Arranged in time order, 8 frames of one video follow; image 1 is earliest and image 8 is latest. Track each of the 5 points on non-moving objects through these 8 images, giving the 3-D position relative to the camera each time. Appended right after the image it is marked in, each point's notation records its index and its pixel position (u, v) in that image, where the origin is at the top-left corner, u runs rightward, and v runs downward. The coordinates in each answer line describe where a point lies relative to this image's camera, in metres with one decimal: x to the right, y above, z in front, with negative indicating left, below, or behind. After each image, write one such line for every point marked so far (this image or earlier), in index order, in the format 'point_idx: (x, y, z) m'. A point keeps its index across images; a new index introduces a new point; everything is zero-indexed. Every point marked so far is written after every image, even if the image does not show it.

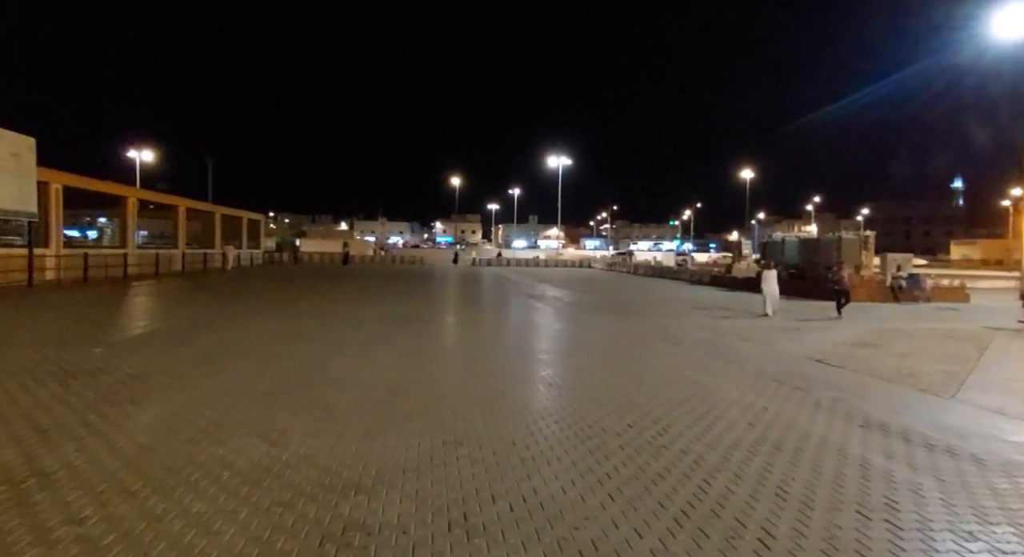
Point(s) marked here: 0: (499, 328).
0: (-0.4, -1.7, +18.2) m
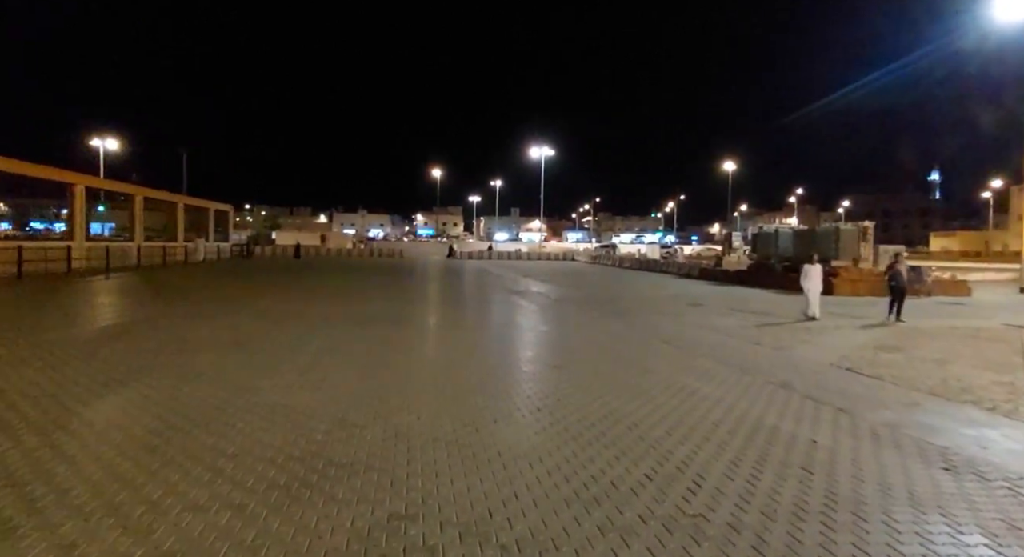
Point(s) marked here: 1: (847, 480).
0: (-1.0, -1.5, +16.8) m
1: (+2.7, -1.6, +4.1) m
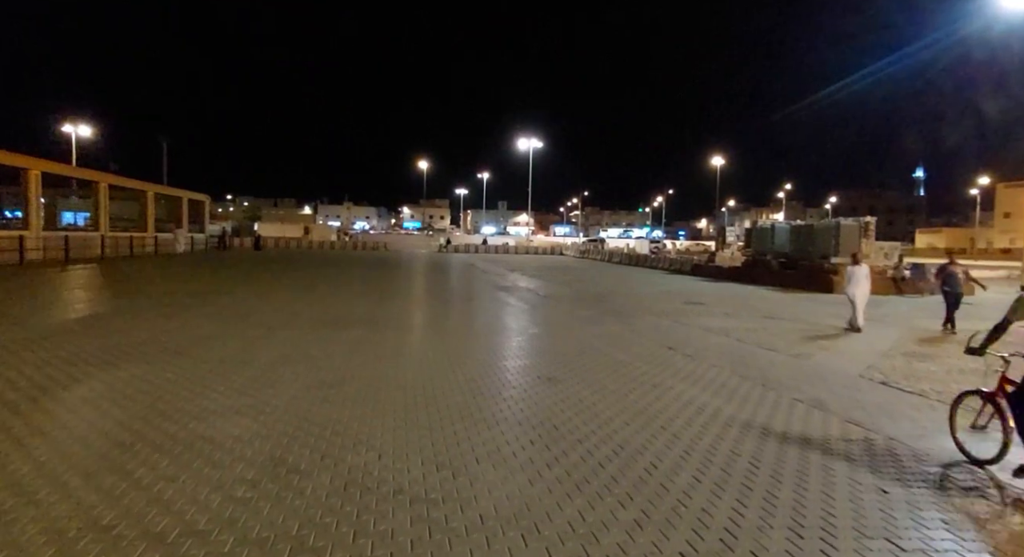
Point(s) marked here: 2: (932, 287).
0: (-1.5, -1.4, +15.6) m
1: (+2.7, -1.7, +3.1) m
2: (+16.7, -0.4, +19.8) m
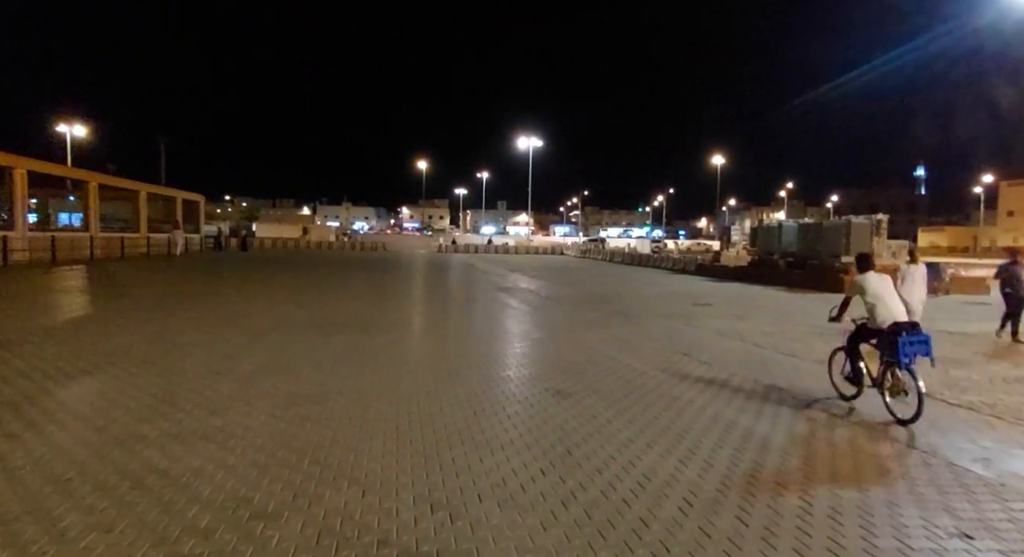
0: (-1.4, -1.4, +15.0) m
1: (+2.7, -1.7, +2.5) m
2: (+16.7, -0.3, +19.2) m
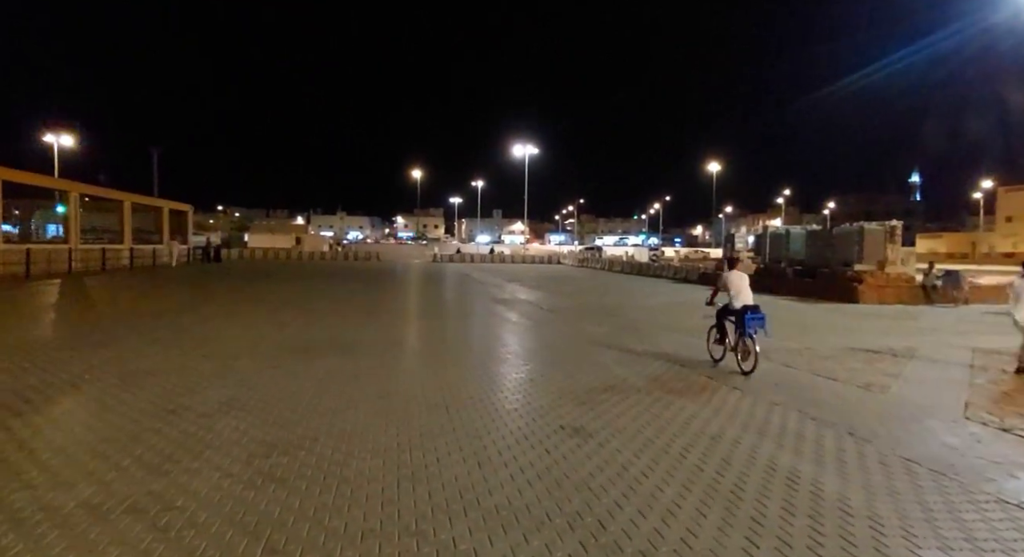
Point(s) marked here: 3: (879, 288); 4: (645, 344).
0: (-1.4, -1.7, +14.1) m
1: (+2.8, -1.8, +1.6) m
2: (+16.7, -0.6, +18.5) m
3: (+13.6, -0.4, +18.5) m
4: (+3.5, -1.7, +13.1) m
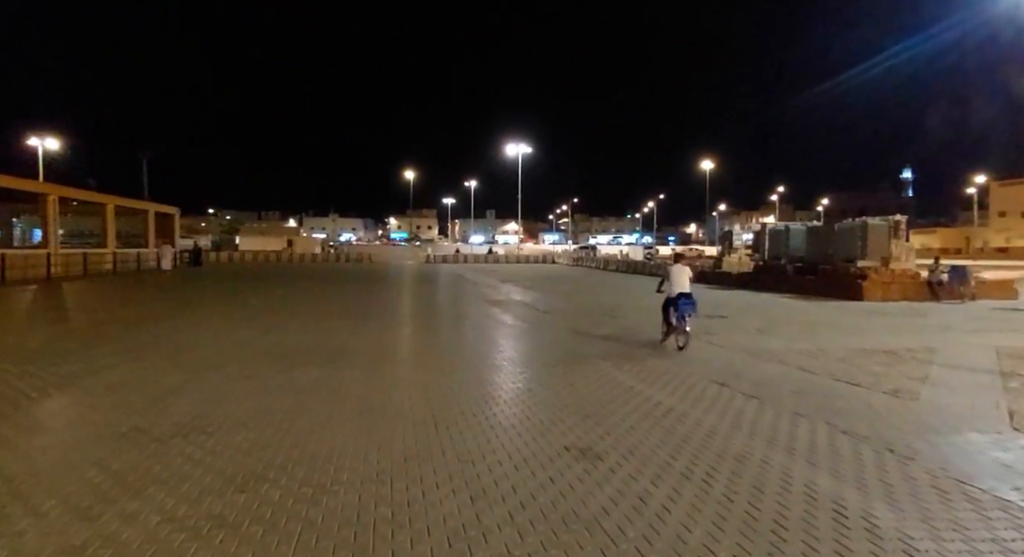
0: (-1.5, -1.8, +13.5) m
1: (+2.9, -1.8, +1.0) m
2: (+16.5, -0.5, +18.1) m
3: (+13.4, -0.3, +18.1) m
4: (+3.4, -1.7, +12.6) m
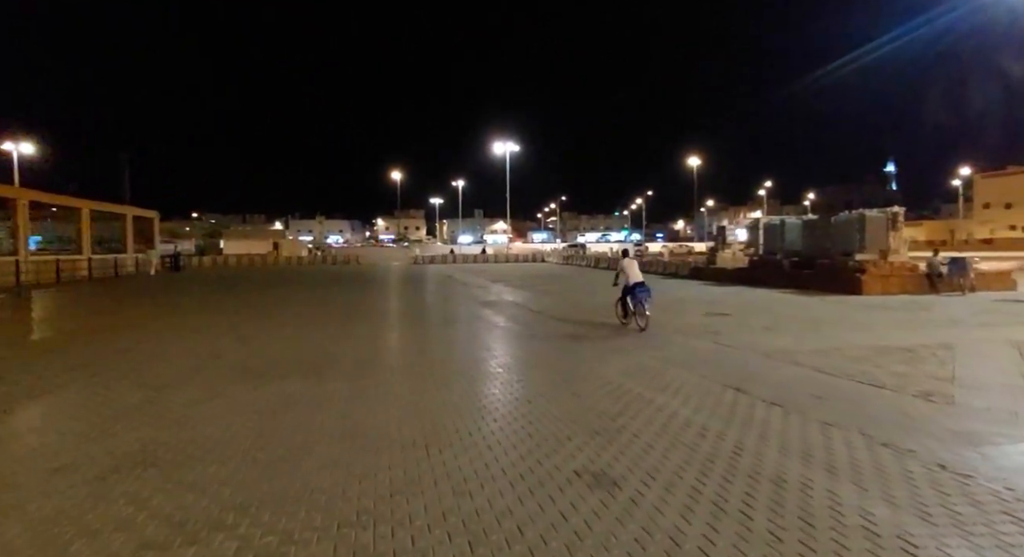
0: (-1.7, -1.8, +12.9) m
1: (+3.0, -1.7, +0.5) m
2: (+16.2, -0.2, +17.8) m
3: (+13.1, 0.0, +17.8) m
4: (+3.2, -1.6, +12.0) m
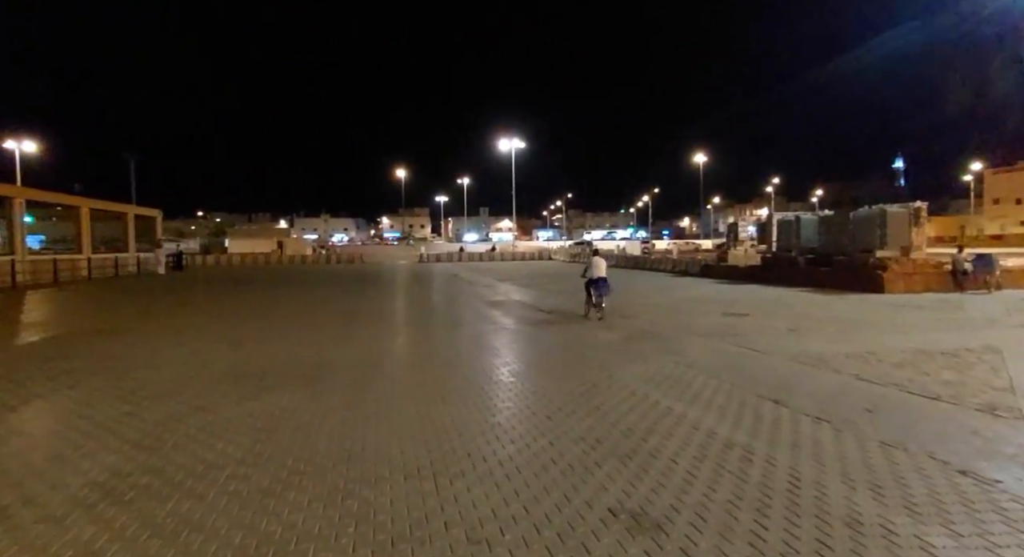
0: (-1.4, -1.8, +12.3) m
1: (+3.1, -1.8, -0.1) m
2: (+16.5, -0.1, +17.2) m
3: (+13.4, +0.1, +17.1) m
4: (+3.4, -1.6, +11.5) m
